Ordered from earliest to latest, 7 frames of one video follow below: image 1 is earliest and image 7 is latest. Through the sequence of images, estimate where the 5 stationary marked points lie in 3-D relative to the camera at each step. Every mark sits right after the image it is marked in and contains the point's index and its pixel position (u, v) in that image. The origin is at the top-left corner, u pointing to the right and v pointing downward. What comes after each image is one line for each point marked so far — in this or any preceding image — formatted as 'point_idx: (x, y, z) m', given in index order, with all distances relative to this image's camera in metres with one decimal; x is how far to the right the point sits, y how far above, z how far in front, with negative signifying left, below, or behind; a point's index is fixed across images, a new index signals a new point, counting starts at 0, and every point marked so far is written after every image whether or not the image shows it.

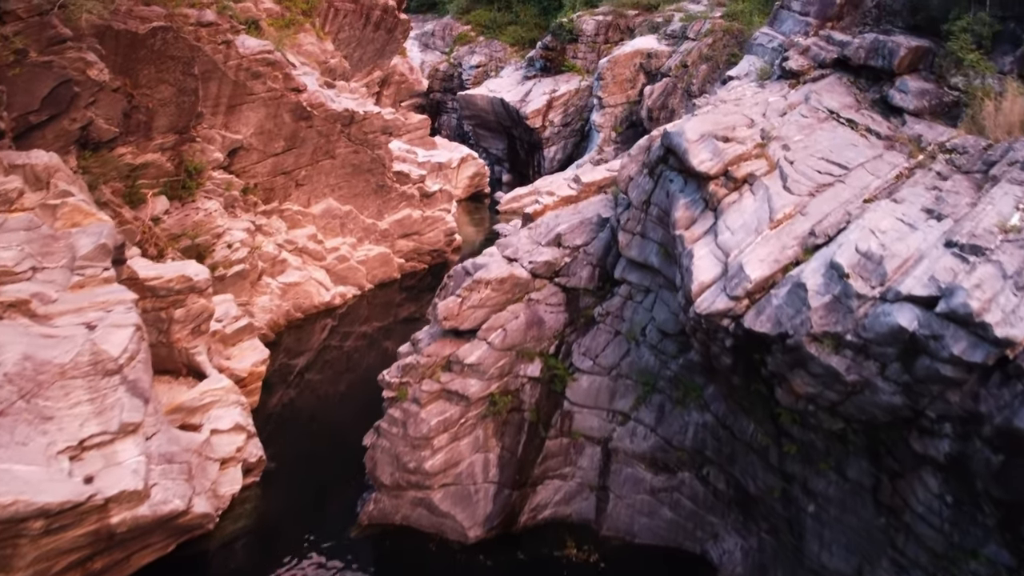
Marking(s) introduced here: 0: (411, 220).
0: (-2.2, +1.5, +17.6) m
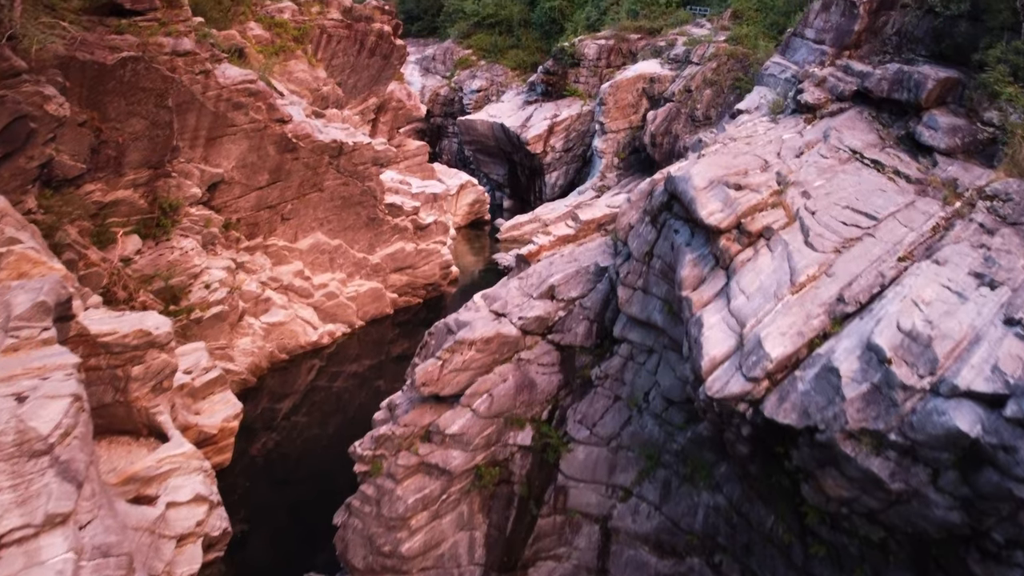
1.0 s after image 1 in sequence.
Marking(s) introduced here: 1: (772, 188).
0: (-2.2, +0.8, +16.9) m
1: (+2.0, +0.7, +6.1) m
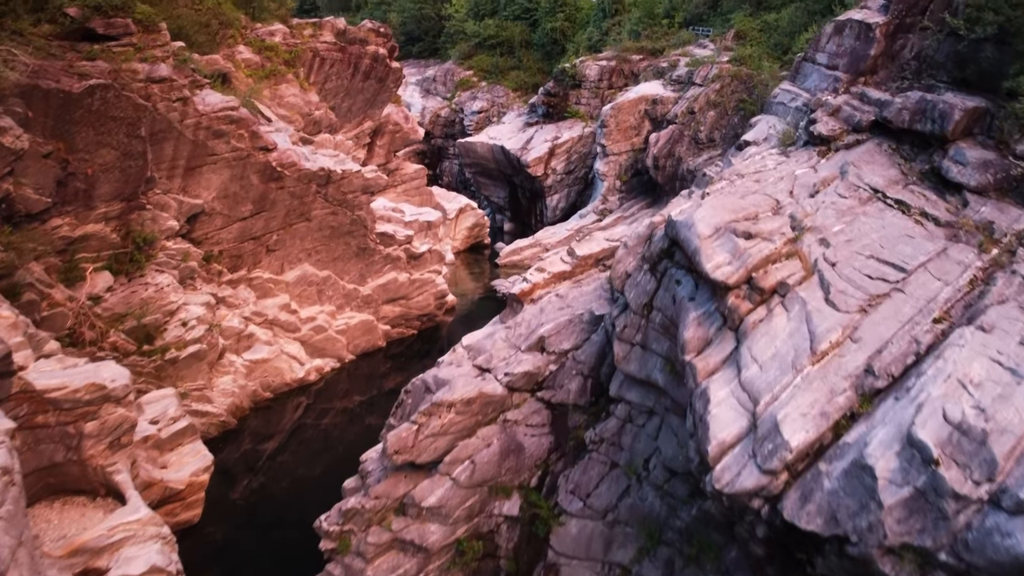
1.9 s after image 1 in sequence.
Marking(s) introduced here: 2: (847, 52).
0: (-2.3, +0.1, +16.2) m
1: (+1.8, +0.3, +5.4) m
2: (+3.7, +2.6, +9.0) m
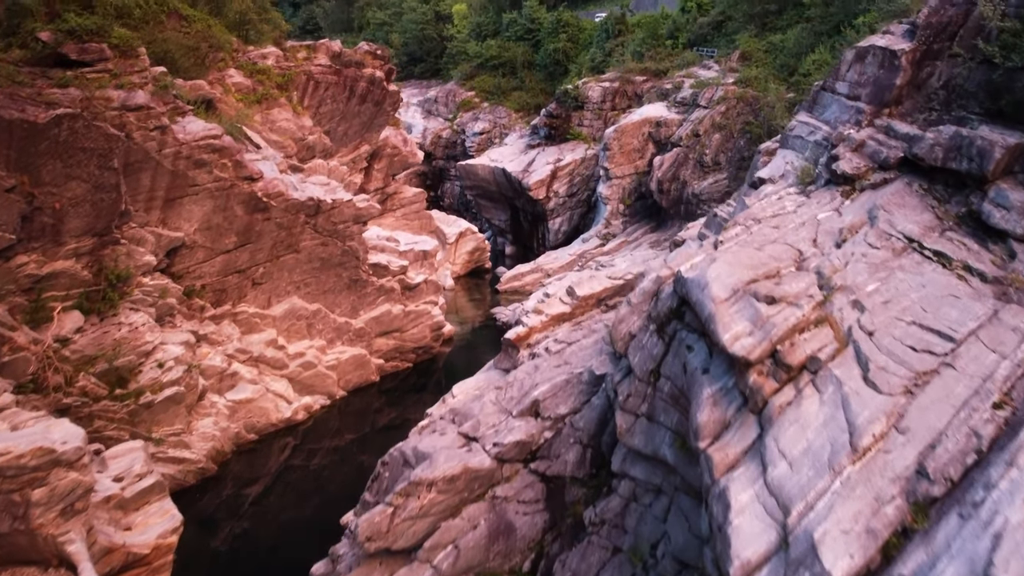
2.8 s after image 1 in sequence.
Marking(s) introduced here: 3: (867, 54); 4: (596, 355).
0: (-2.3, -0.5, +15.5) m
1: (+1.8, -0.1, +4.7) m
2: (+3.7, +2.2, +8.3) m
3: (+3.7, +2.4, +8.3) m
4: (+0.8, -0.6, +7.3) m
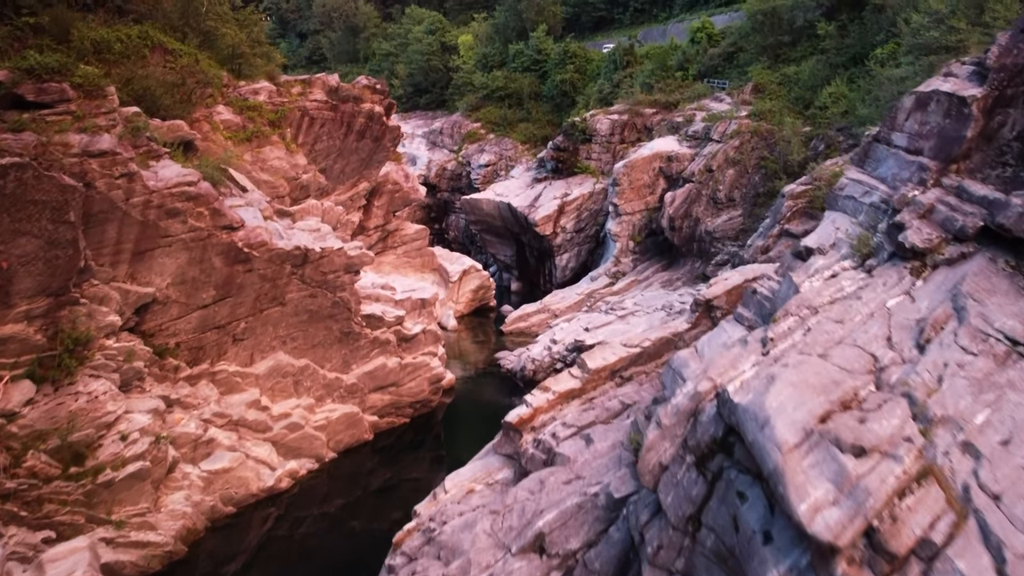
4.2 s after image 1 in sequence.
0: (-2.3, -1.5, +14.4) m
1: (+1.7, -0.6, +3.6) m
2: (+3.7, +1.4, +7.2) m
3: (+3.7, +1.7, +7.2) m
4: (+0.8, -1.3, +6.2) m
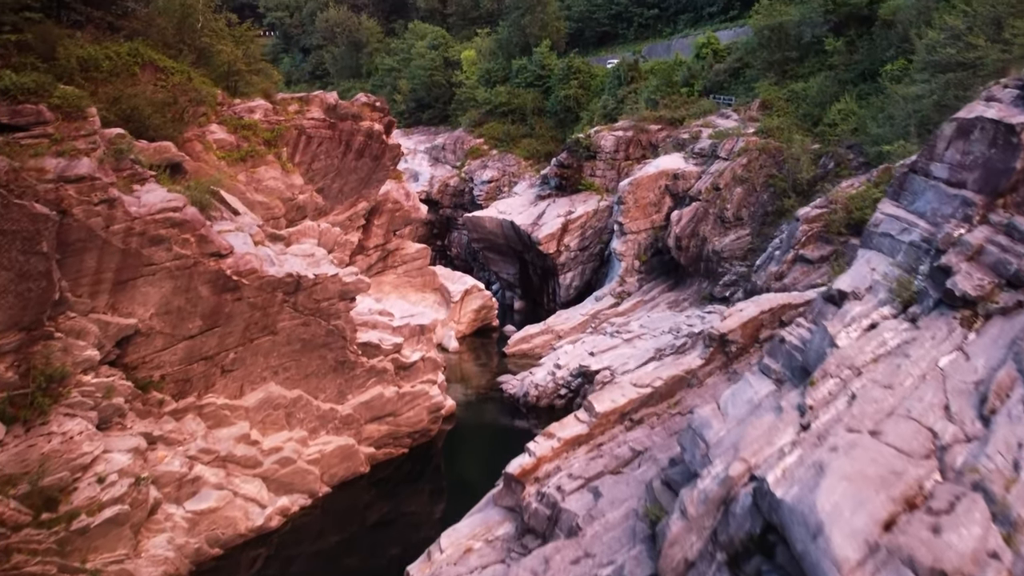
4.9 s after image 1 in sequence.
0: (-2.2, -1.9, +13.8) m
1: (+1.7, -0.9, +2.9) m
2: (+3.7, +1.1, +6.6) m
3: (+3.7, +1.4, +6.7) m
4: (+0.8, -1.6, +5.6) m
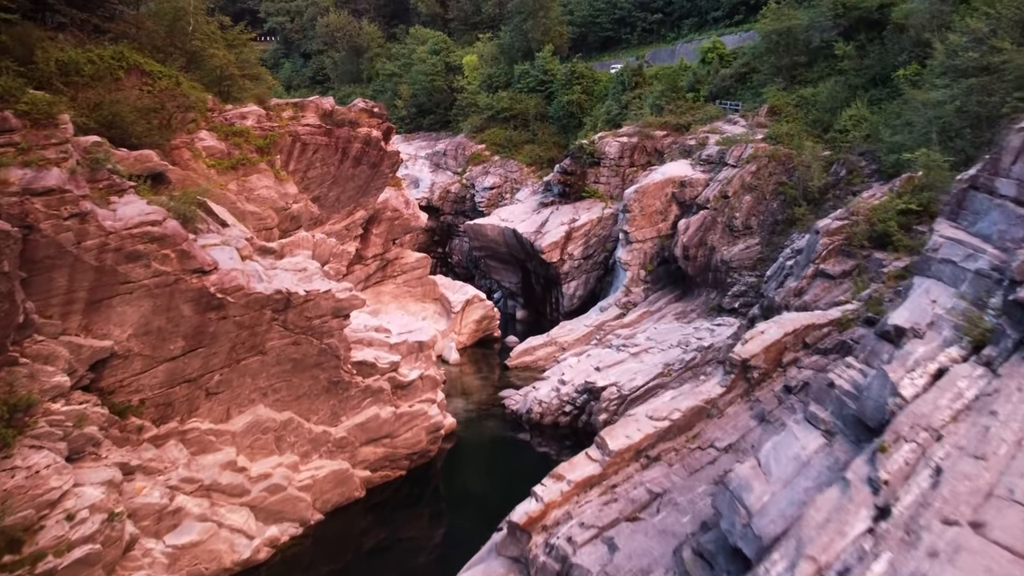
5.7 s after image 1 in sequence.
0: (-2.2, -2.2, +13.0) m
1: (+1.8, -1.1, +2.2) m
2: (+3.8, +0.9, +5.9) m
3: (+3.7, +1.1, +5.9) m
4: (+0.8, -1.8, +4.8) m
